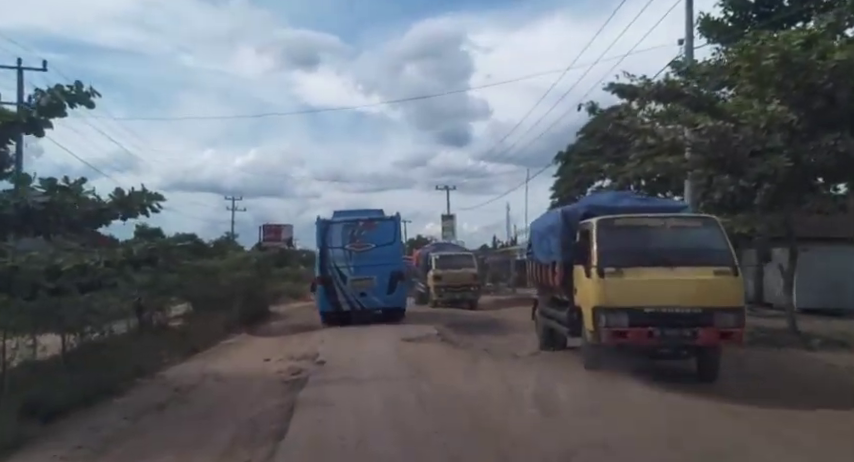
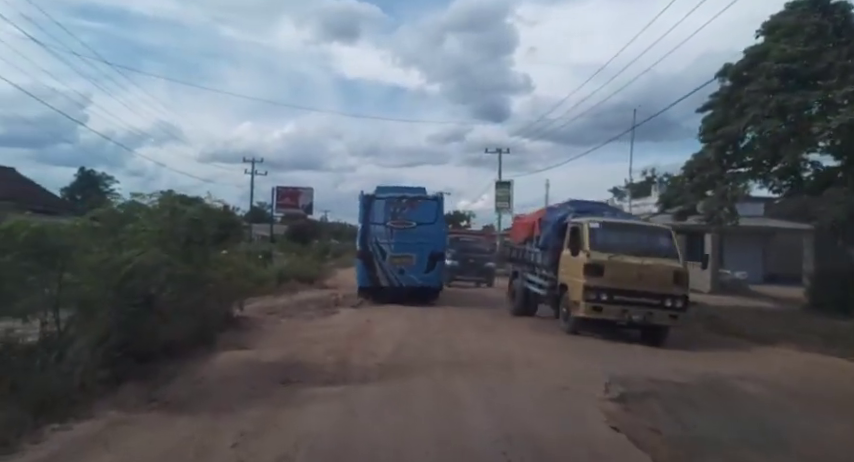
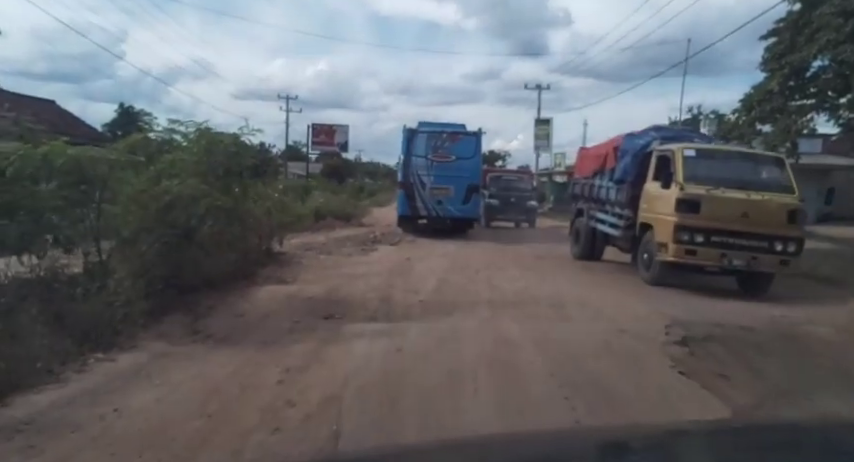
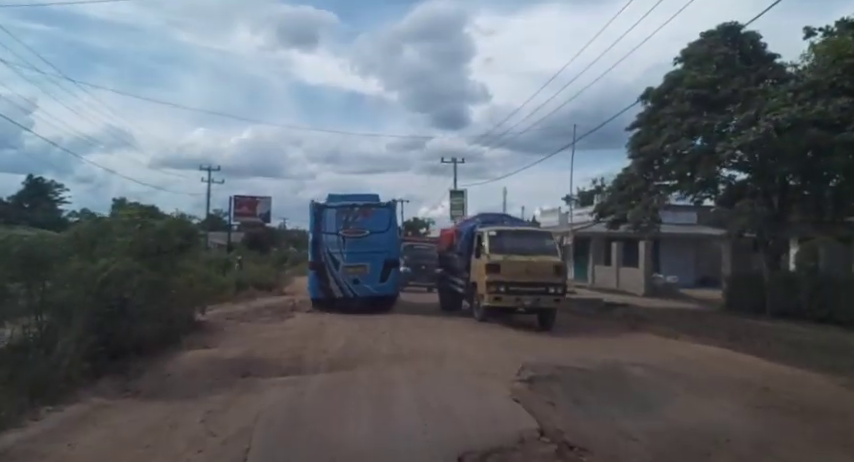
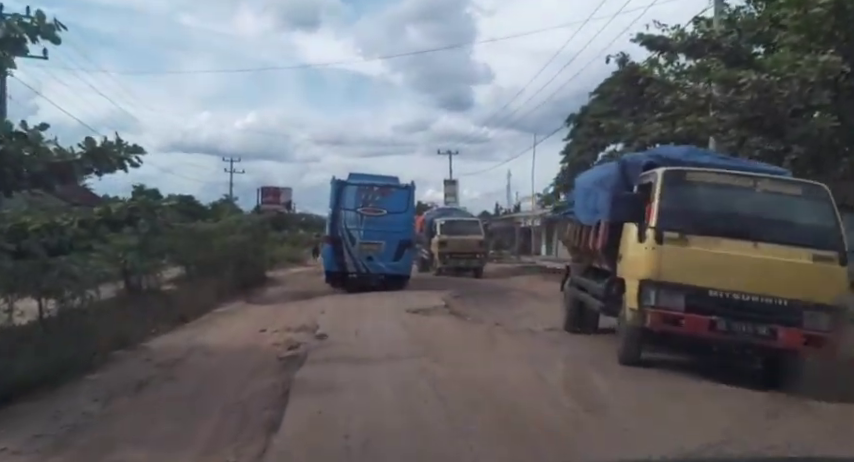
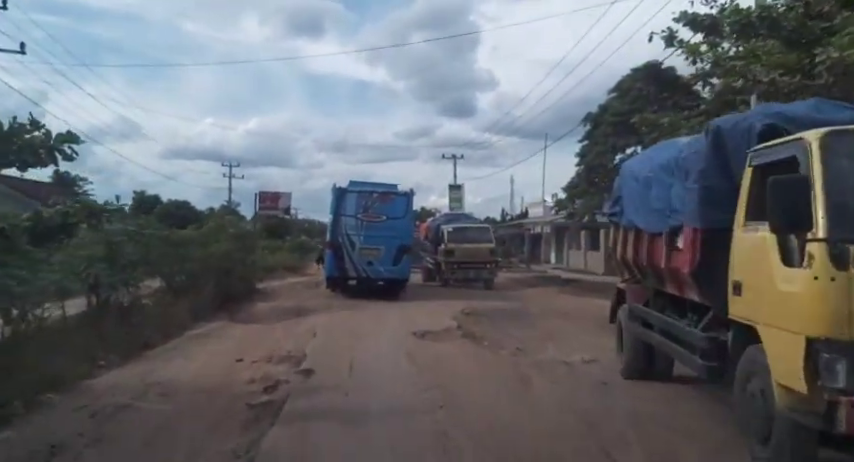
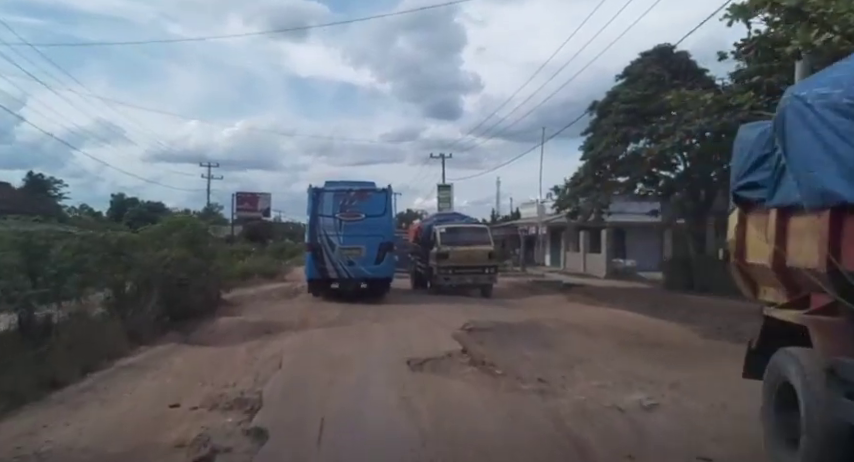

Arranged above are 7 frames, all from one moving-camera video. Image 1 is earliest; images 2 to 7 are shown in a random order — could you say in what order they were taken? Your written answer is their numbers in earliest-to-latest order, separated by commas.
5, 6, 7, 4, 2, 3
